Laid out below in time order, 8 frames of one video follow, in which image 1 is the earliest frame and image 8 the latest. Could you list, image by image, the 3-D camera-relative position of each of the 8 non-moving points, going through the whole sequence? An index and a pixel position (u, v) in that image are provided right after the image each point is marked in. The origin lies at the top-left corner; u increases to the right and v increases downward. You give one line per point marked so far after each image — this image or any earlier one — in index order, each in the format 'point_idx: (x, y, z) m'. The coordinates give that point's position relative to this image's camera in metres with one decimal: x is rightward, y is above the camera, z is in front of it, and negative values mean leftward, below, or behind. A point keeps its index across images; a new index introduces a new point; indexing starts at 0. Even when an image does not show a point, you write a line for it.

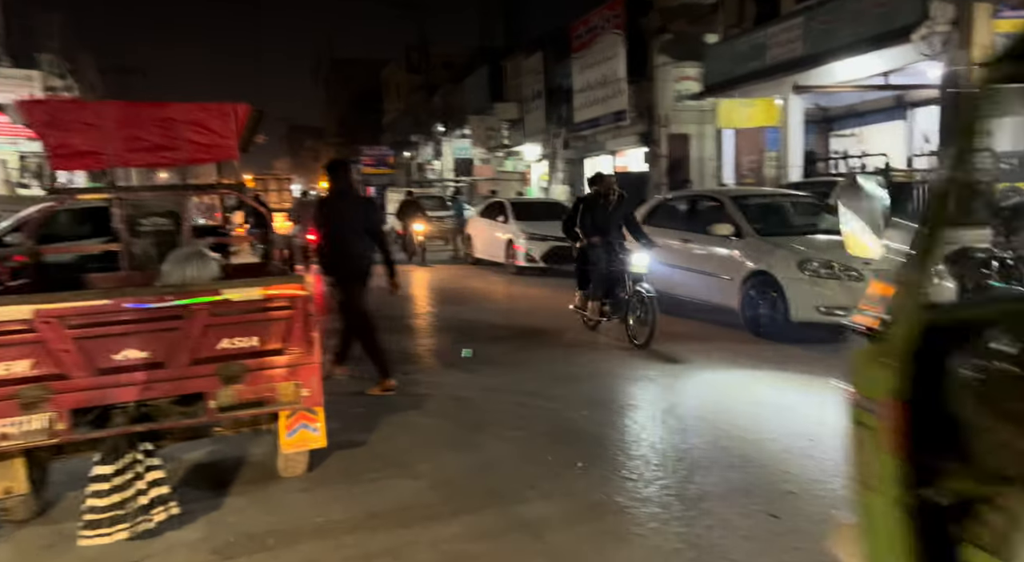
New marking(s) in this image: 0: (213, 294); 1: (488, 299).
0: (-1.5, -0.1, +3.8) m
1: (-0.5, -0.4, +12.1) m
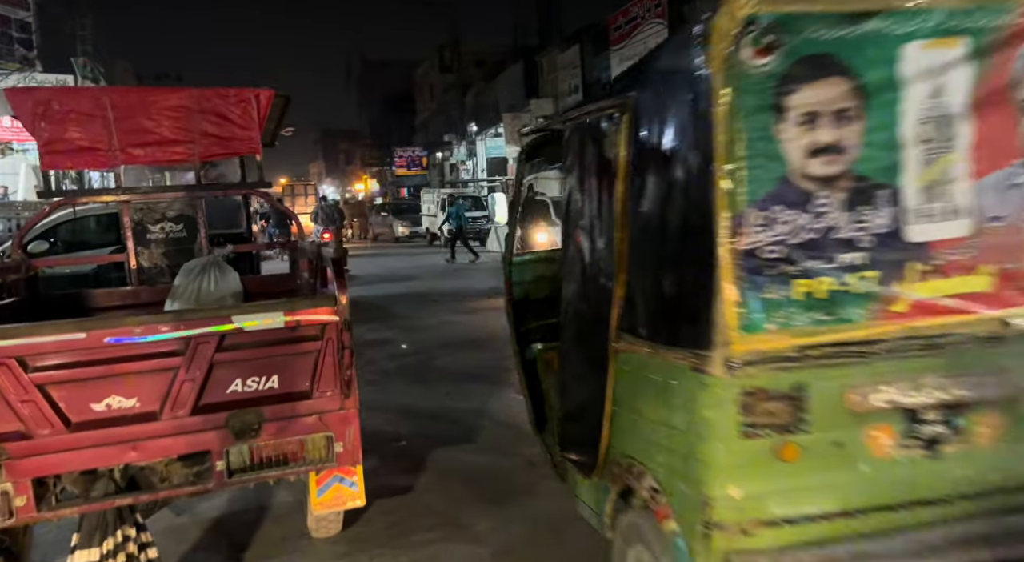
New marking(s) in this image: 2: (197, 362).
0: (-1.1, -0.2, +3.0) m
1: (+0.2, -0.4, +11.3) m
2: (-1.3, -0.4, +3.1) m
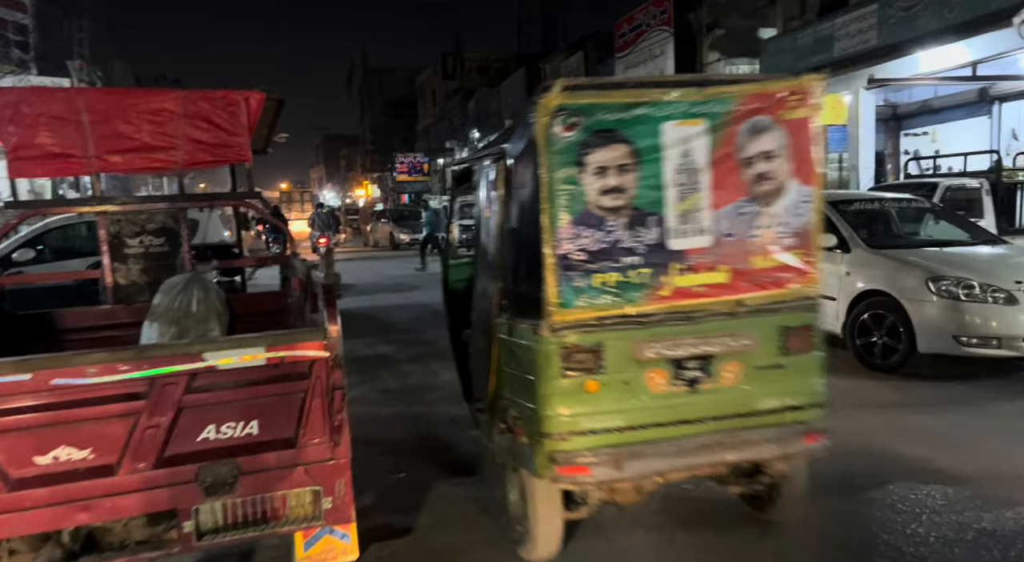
0: (-1.1, -0.3, +2.6) m
1: (+0.3, -0.6, +10.9) m
2: (-1.2, -0.4, +2.8) m
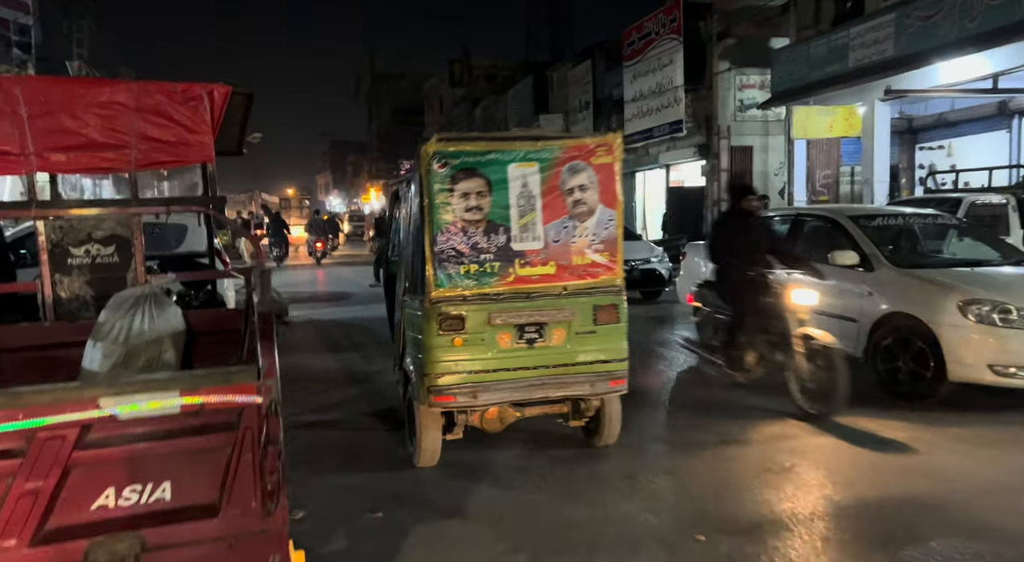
0: (-1.1, -0.3, +2.1) m
1: (+0.3, -0.8, +10.4) m
2: (-1.3, -0.5, +2.3) m
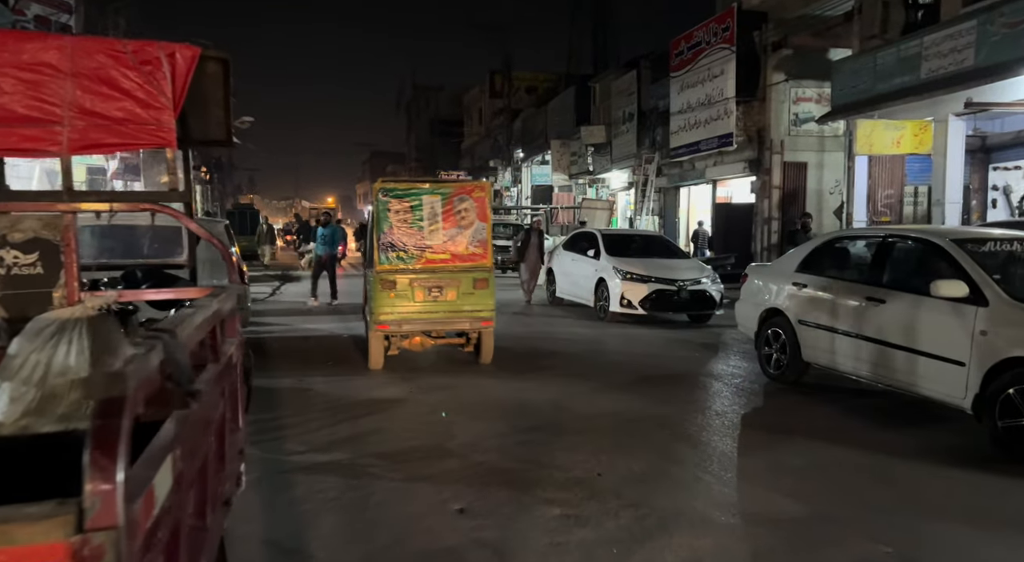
0: (-1.0, -0.4, +1.2) m
1: (+0.7, -1.0, +9.4) m
2: (-1.2, -0.6, +1.3) m
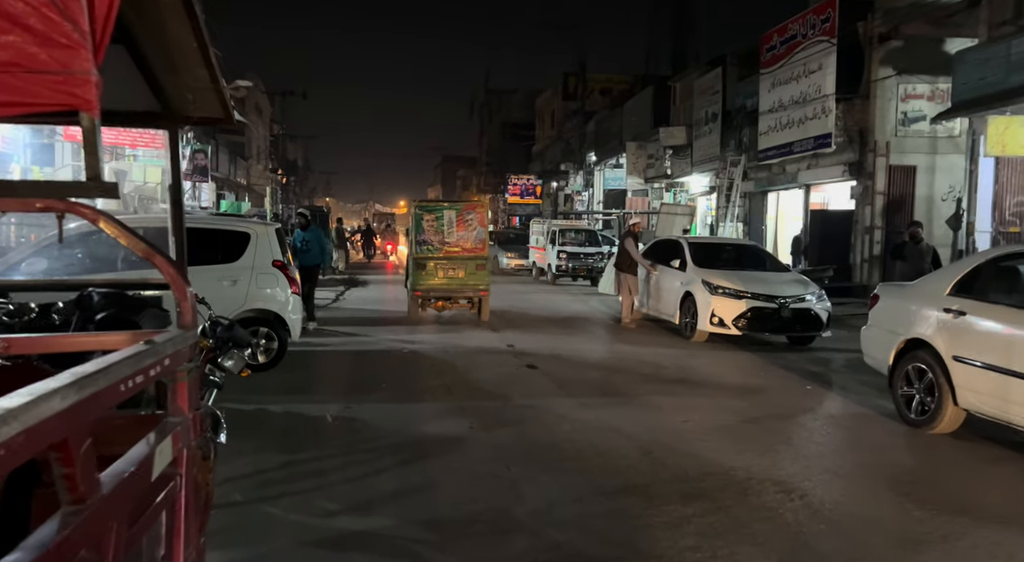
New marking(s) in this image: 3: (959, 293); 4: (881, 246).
0: (-0.9, -0.5, 0.0) m
1: (+1.5, -1.2, +8.0) m
2: (-1.1, -0.7, +0.2) m
3: (+3.7, -0.1, +6.4) m
4: (+8.9, +0.8, +18.6) m
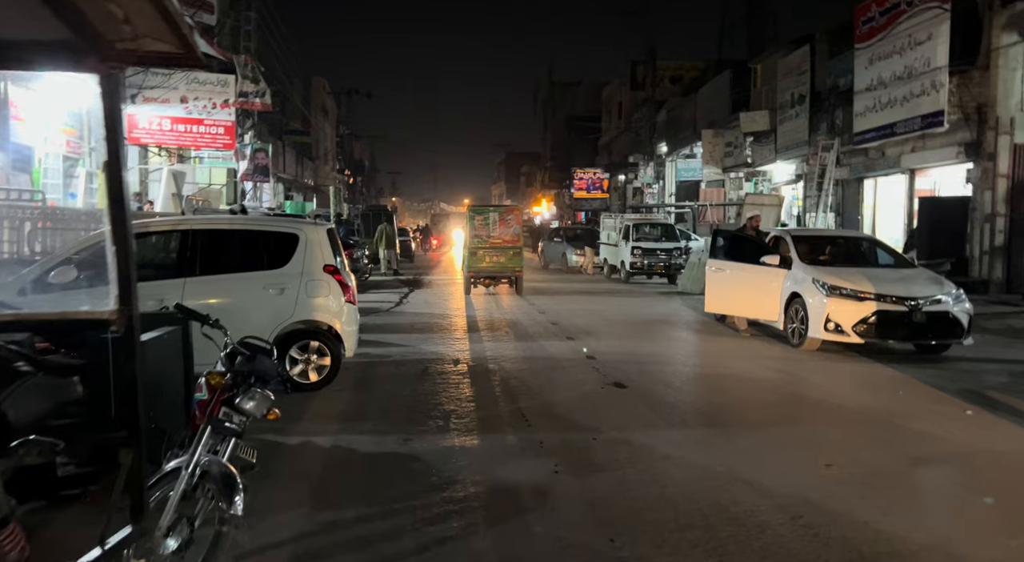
0: (-0.8, -0.6, -1.3) m
1: (+2.3, -1.2, +6.5) m
2: (-1.0, -0.8, -1.1) m
3: (+4.3, -0.1, +4.8) m
4: (+10.5, +1.0, +16.5) m
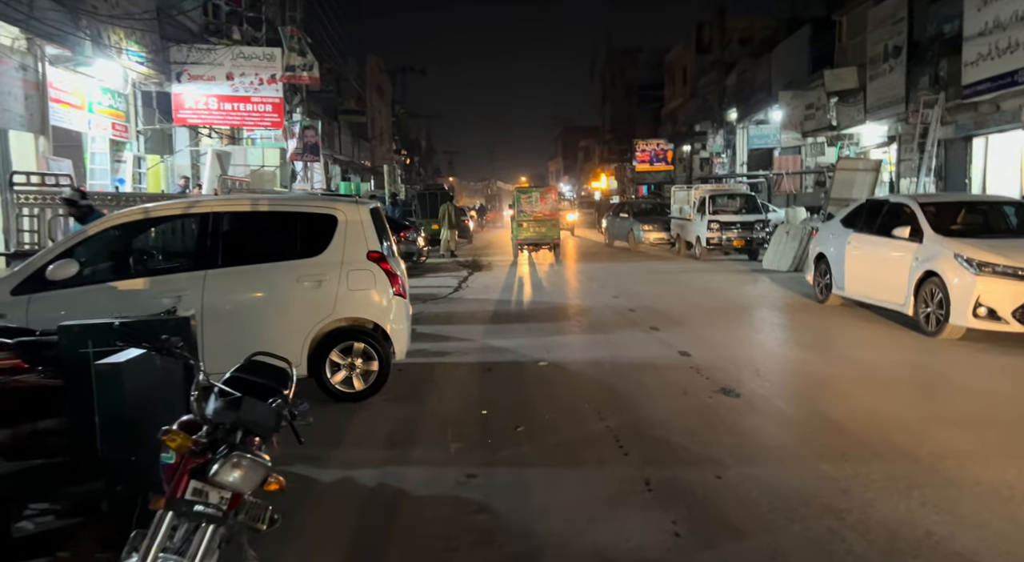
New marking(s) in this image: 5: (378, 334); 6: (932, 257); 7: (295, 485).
0: (-0.8, -0.8, -2.7) m
1: (+2.9, -1.1, +4.9) m
2: (-0.9, -0.9, -2.5) m
3: (+4.8, 0.0, +2.9) m
4: (+11.8, +1.5, +14.1) m
5: (-1.3, -0.5, +7.2) m
6: (+4.9, +0.3, +9.0) m
7: (-1.3, -1.3, +4.8) m
